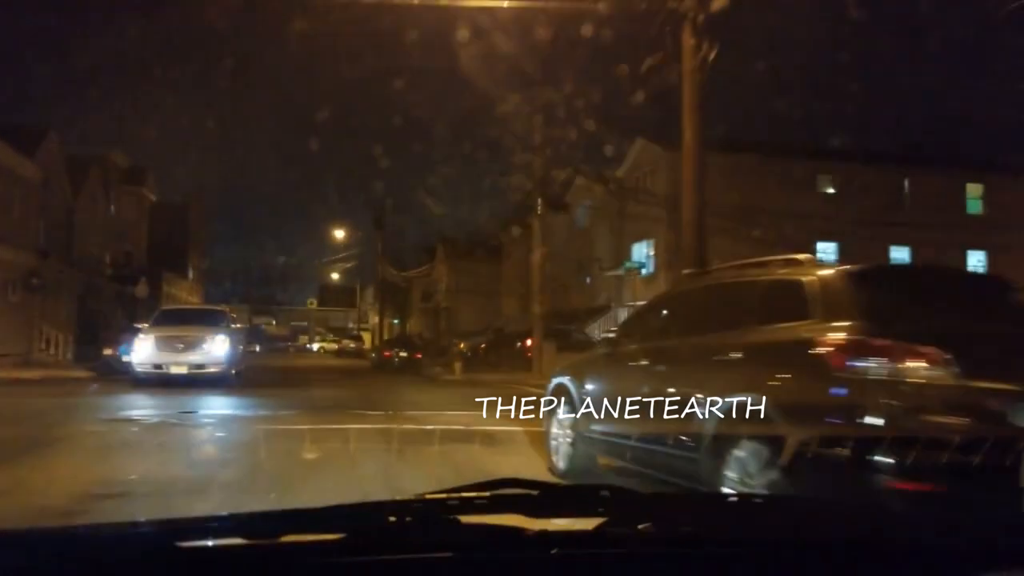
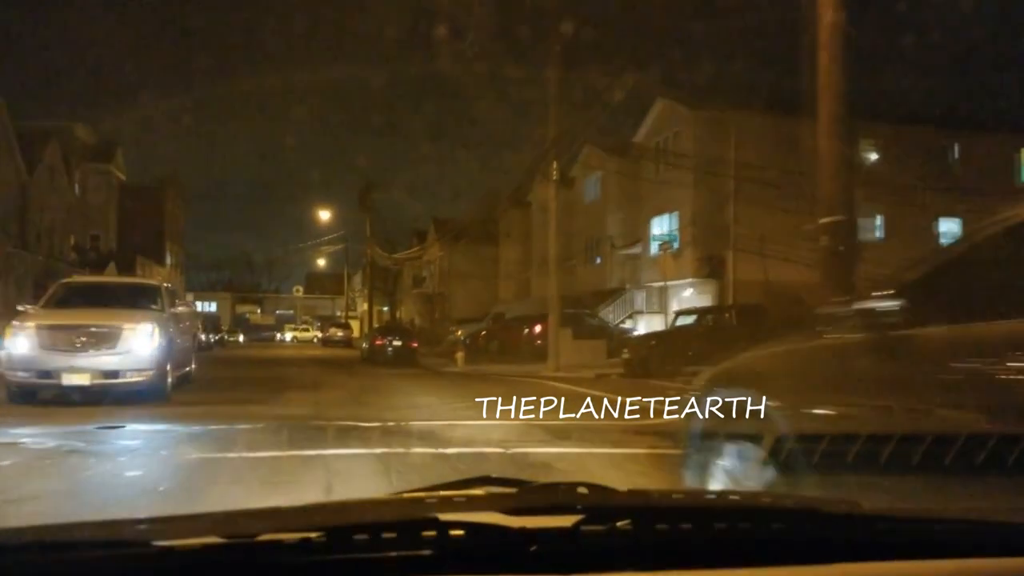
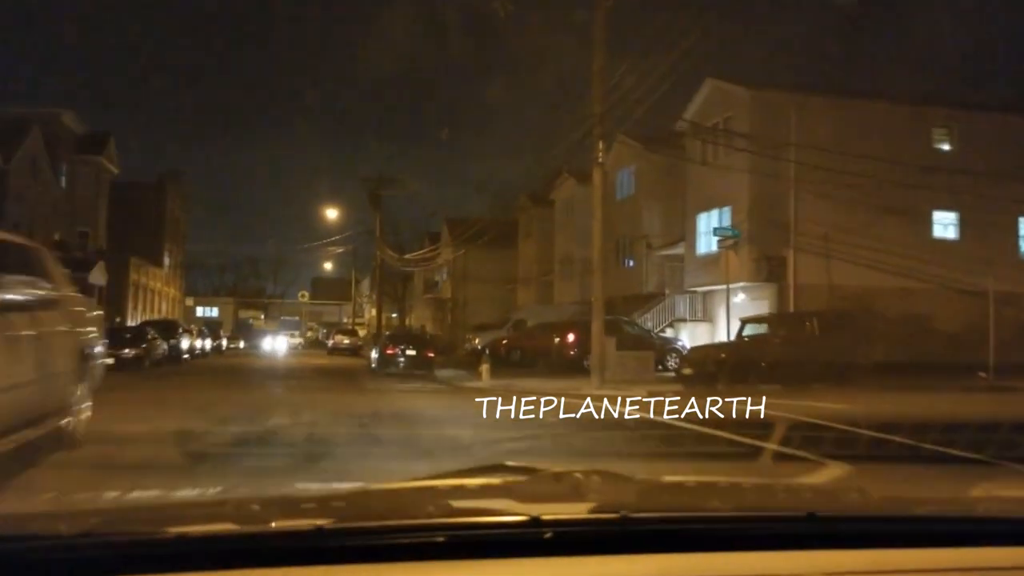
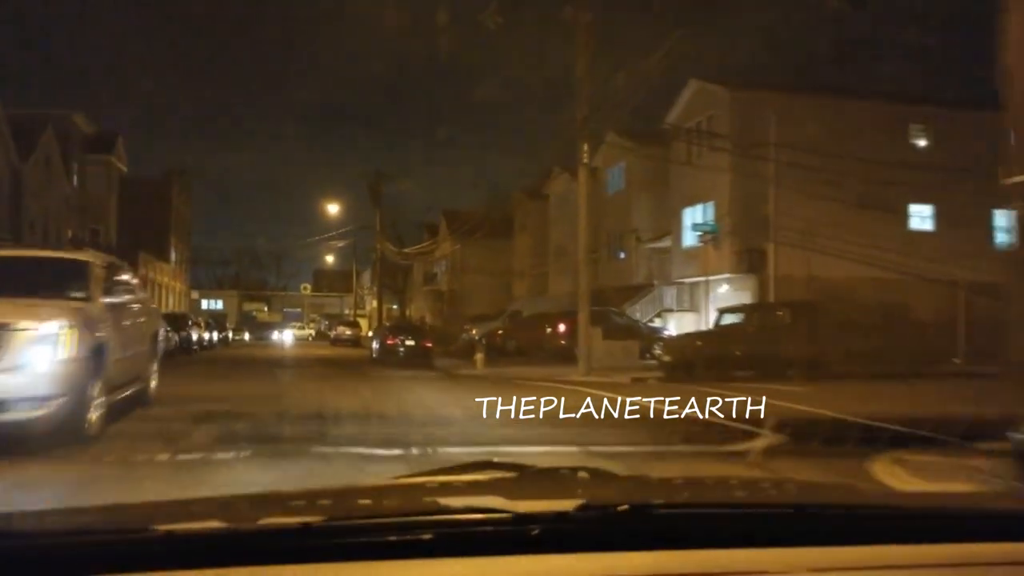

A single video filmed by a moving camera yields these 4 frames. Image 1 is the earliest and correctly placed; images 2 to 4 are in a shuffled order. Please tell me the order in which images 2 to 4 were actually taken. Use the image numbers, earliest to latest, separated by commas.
2, 4, 3
